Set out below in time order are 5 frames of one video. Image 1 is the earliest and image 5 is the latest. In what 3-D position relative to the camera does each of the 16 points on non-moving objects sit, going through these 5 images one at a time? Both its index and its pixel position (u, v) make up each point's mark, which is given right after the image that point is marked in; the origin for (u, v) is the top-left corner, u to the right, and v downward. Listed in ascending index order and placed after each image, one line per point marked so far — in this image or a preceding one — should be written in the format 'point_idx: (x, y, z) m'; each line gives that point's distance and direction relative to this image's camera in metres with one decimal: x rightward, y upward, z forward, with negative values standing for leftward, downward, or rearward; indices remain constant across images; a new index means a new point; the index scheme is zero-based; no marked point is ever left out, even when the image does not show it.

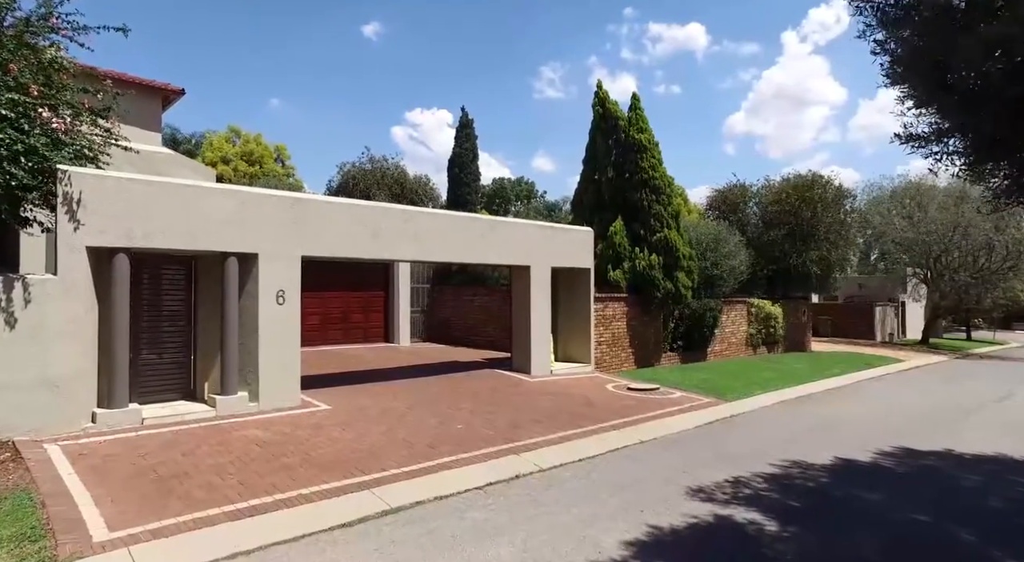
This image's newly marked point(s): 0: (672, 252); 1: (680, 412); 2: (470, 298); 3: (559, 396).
0: (+4.4, +0.8, +17.0) m
1: (+3.2, -2.5, +11.7) m
2: (-1.3, -0.5, +19.5) m
3: (+0.9, -2.3, +12.2) m
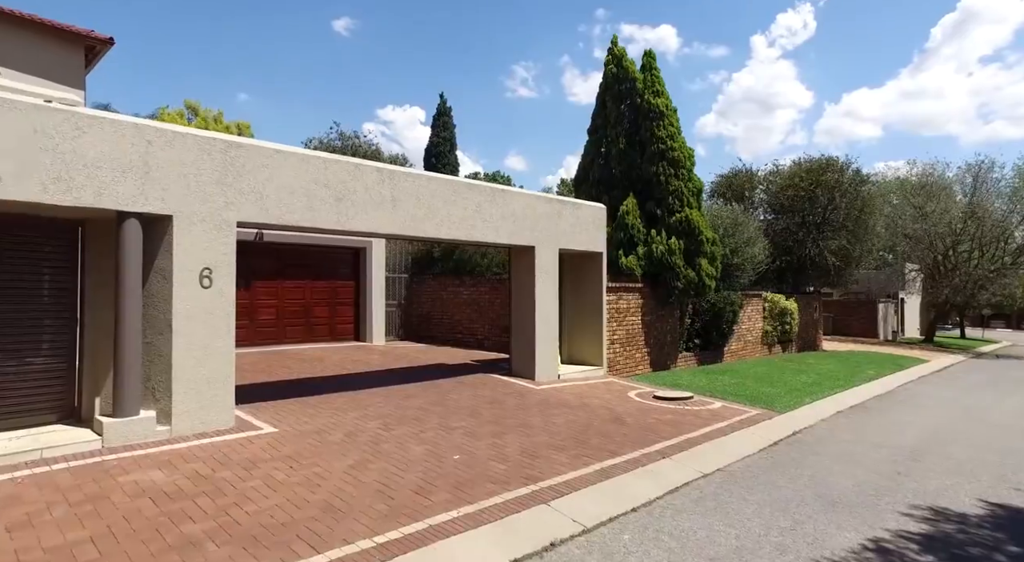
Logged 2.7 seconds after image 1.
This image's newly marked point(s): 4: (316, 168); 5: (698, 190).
0: (+4.3, +1.1, +14.6) m
1: (+3.3, -2.2, +9.2) m
2: (-1.5, -0.2, +16.8) m
3: (+1.0, -2.0, +9.6) m
4: (-2.6, +1.5, +8.2) m
5: (+4.5, +2.2, +15.0) m
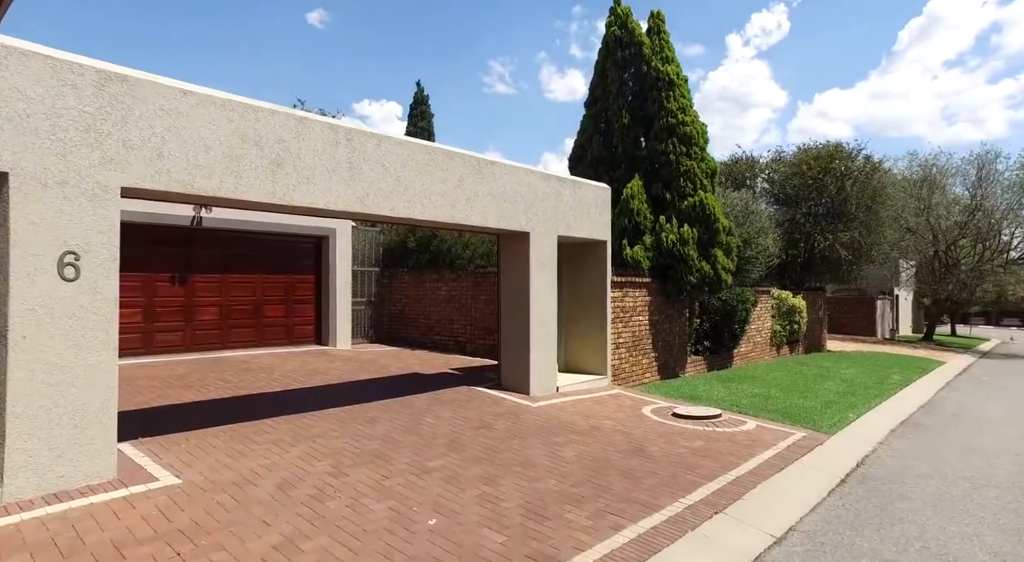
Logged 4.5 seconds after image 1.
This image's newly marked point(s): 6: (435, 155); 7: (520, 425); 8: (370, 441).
0: (+4.0, +1.2, +12.7) m
1: (+3.2, -2.1, +7.3) m
2: (-1.8, -0.1, +14.7) m
3: (+0.9, -1.9, +7.6) m
4: (-2.6, +1.6, +6.0) m
5: (+4.2, +2.3, +13.1) m
6: (-1.0, +1.6, +8.1) m
7: (+0.1, -1.8, +7.9) m
8: (-1.6, -1.7, +6.8) m
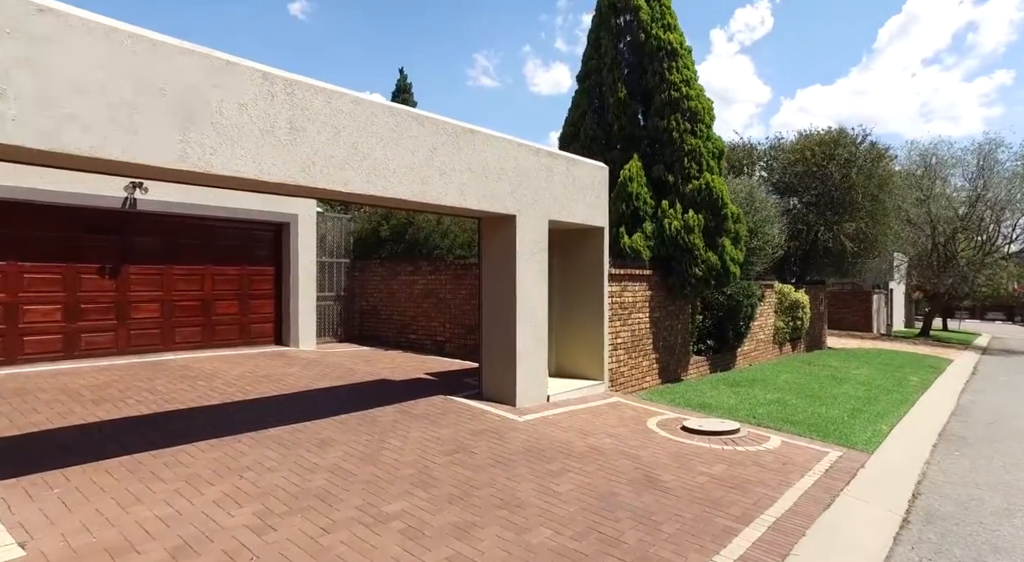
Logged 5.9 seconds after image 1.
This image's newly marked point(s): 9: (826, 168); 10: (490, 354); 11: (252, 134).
0: (+3.7, +1.4, +11.3) m
1: (+3.0, -2.0, +6.0) m
2: (-2.2, +0.1, +13.3) m
3: (+0.7, -1.8, +6.2) m
4: (-2.7, +1.6, +4.5) m
5: (+3.9, +2.5, +11.8) m
6: (-1.2, +1.7, +6.6) m
7: (-0.1, -1.7, +6.5) m
8: (-1.7, -1.7, +5.4) m
9: (+9.9, +3.5, +19.6) m
10: (-0.3, -1.0, +8.4) m
11: (-2.2, +1.2, +5.3) m
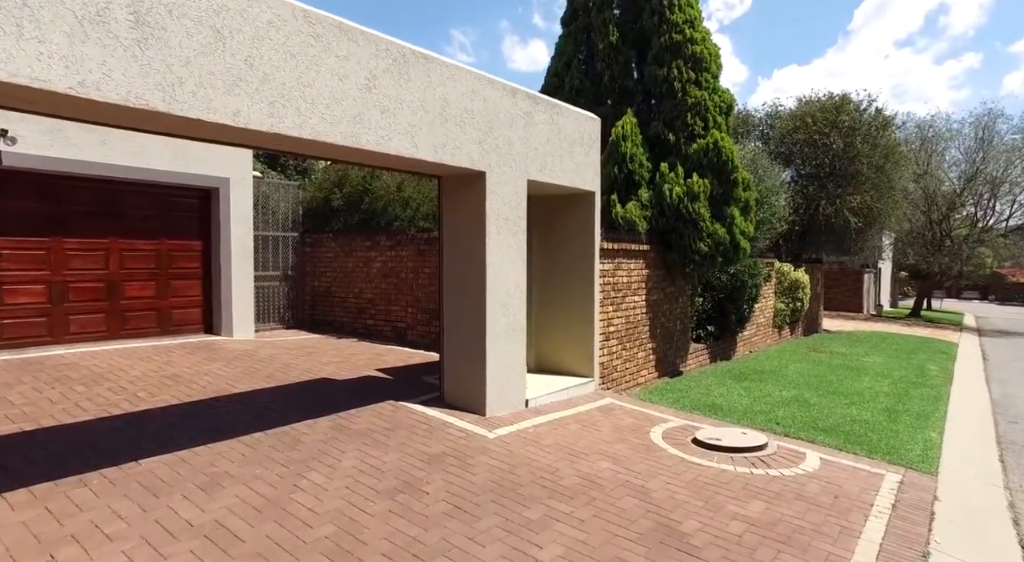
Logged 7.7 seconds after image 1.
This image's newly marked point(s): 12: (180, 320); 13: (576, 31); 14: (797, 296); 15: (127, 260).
0: (+3.3, +1.7, +9.6) m
1: (+2.8, -1.8, +4.4) m
2: (-2.7, +0.5, +11.4) m
3: (+0.5, -1.6, +4.5) m
4: (-2.9, +1.8, +2.6) m
5: (+3.4, +2.8, +10.1) m
6: (-1.4, +1.9, +4.7) m
7: (-0.3, -1.5, +4.8) m
8: (-1.9, -1.5, +3.6) m
9: (+9.1, +4.2, +18.0) m
10: (-0.6, -0.7, +6.7) m
11: (-2.4, +1.4, +3.4) m
12: (-5.4, -0.6, +10.0) m
13: (+1.1, +4.5, +11.3) m
14: (+7.5, -0.4, +16.3) m
15: (-5.8, +0.3, +9.4) m
